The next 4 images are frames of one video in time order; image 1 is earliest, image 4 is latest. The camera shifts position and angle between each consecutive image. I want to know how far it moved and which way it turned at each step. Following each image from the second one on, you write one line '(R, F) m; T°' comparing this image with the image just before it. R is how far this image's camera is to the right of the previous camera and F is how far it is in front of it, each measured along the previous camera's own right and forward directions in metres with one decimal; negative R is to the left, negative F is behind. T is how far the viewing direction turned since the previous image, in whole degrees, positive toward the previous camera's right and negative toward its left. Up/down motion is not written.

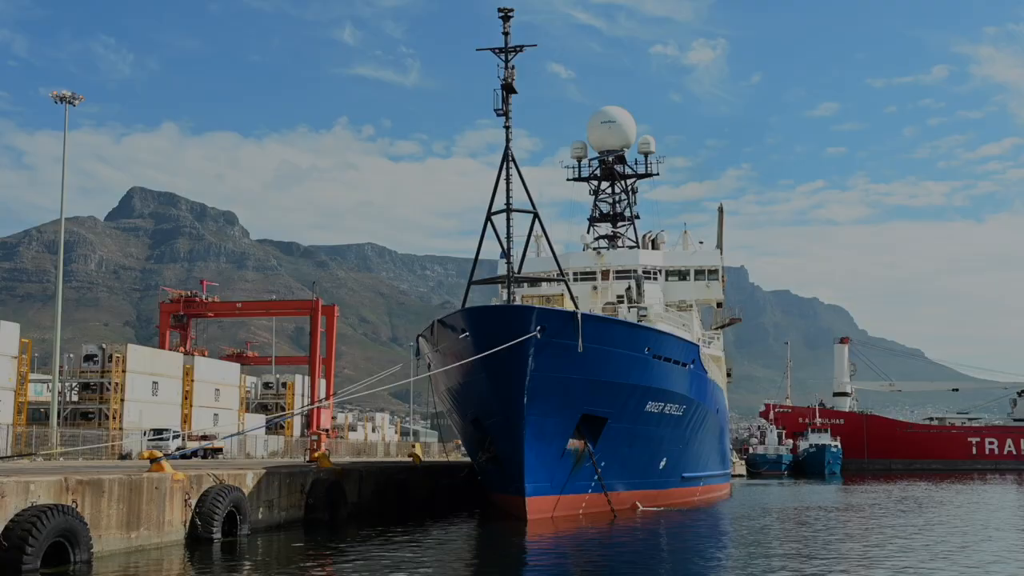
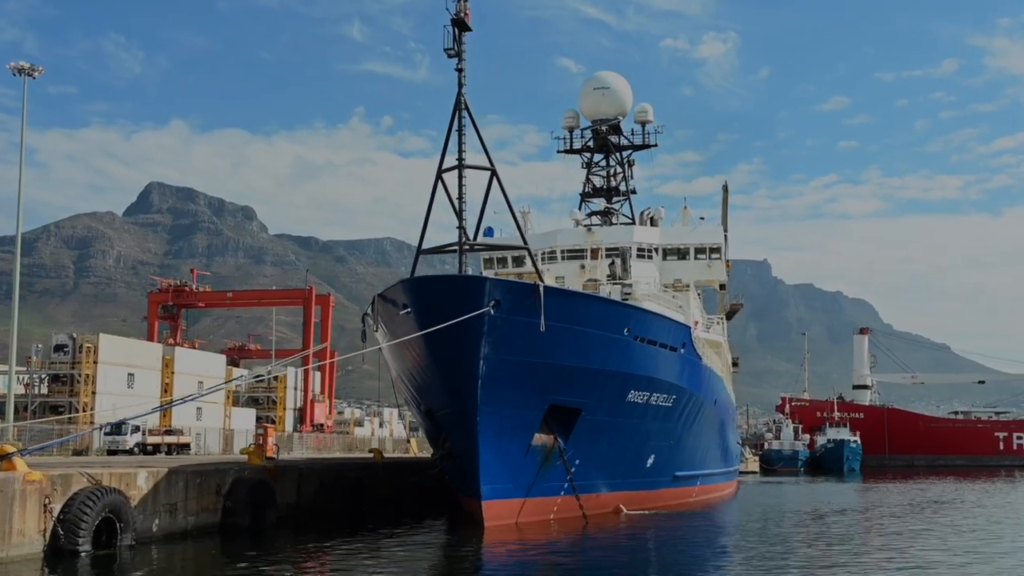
(+1.3, +2.6) m; -2°
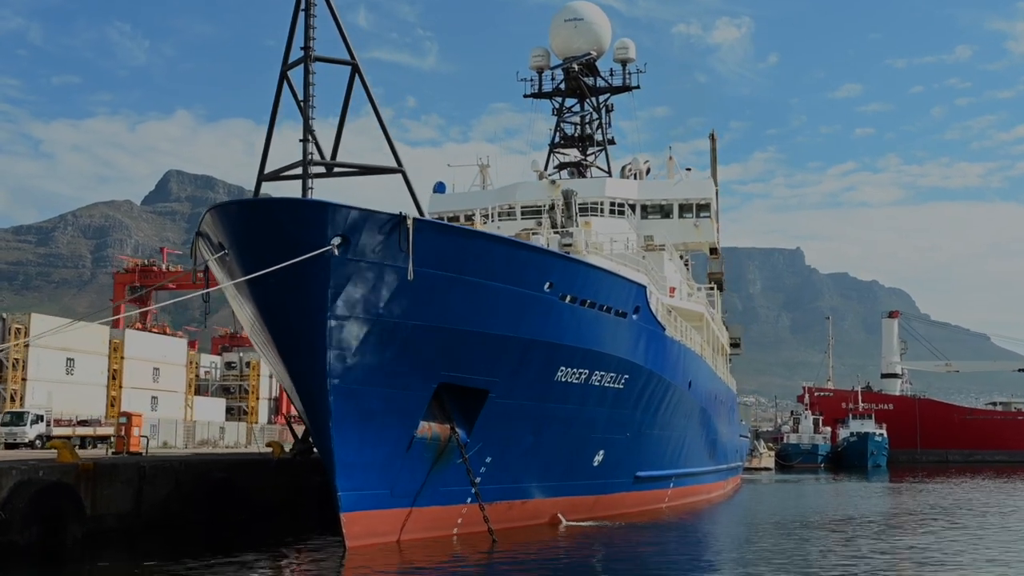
(+2.0, +4.2) m; -2°
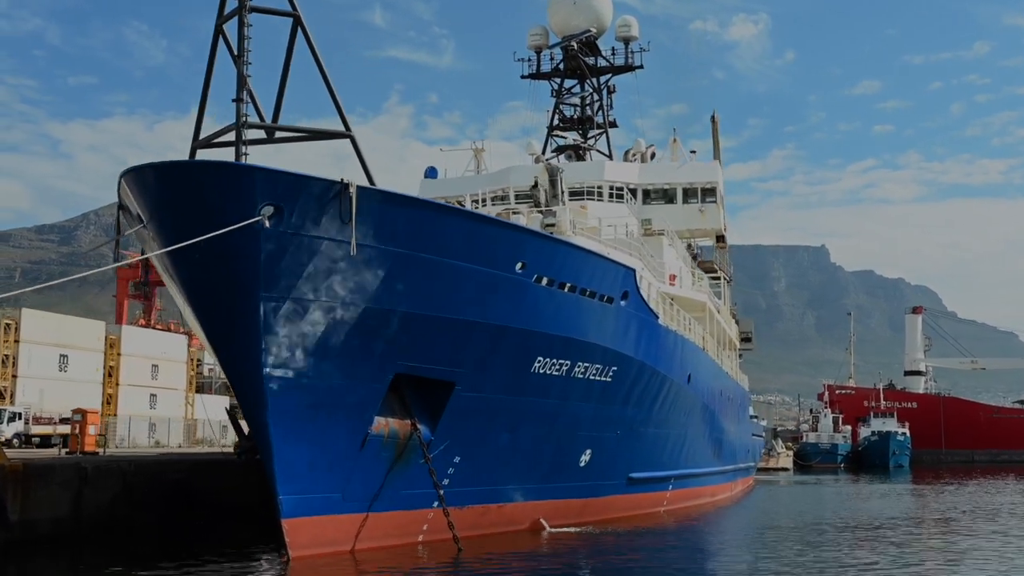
(+0.7, +1.3) m; -1°
